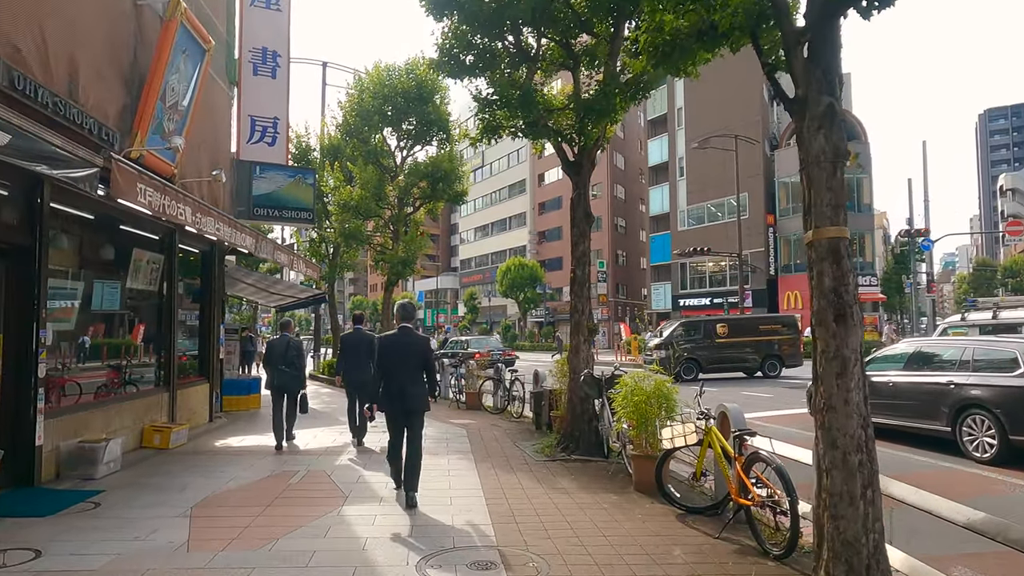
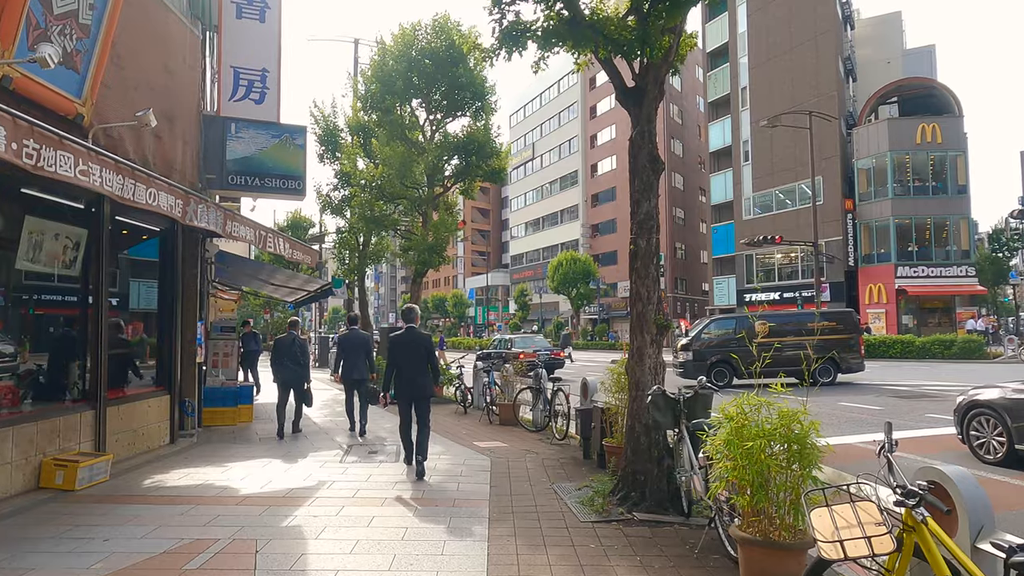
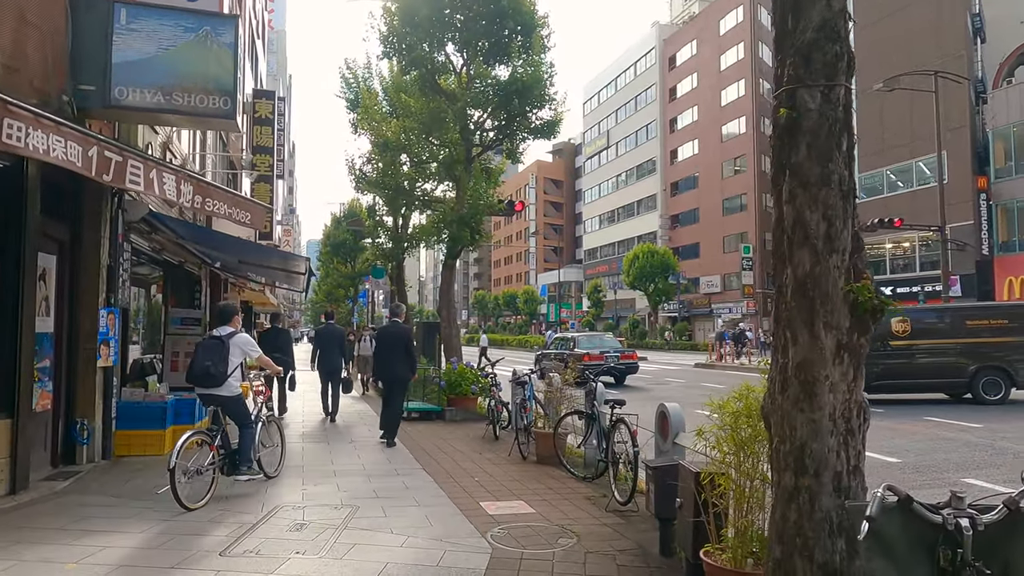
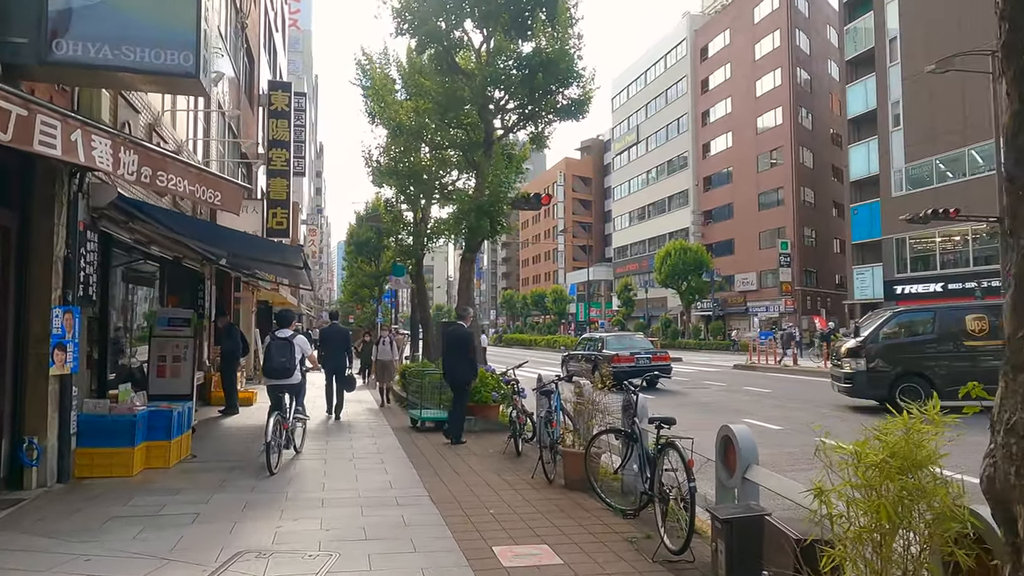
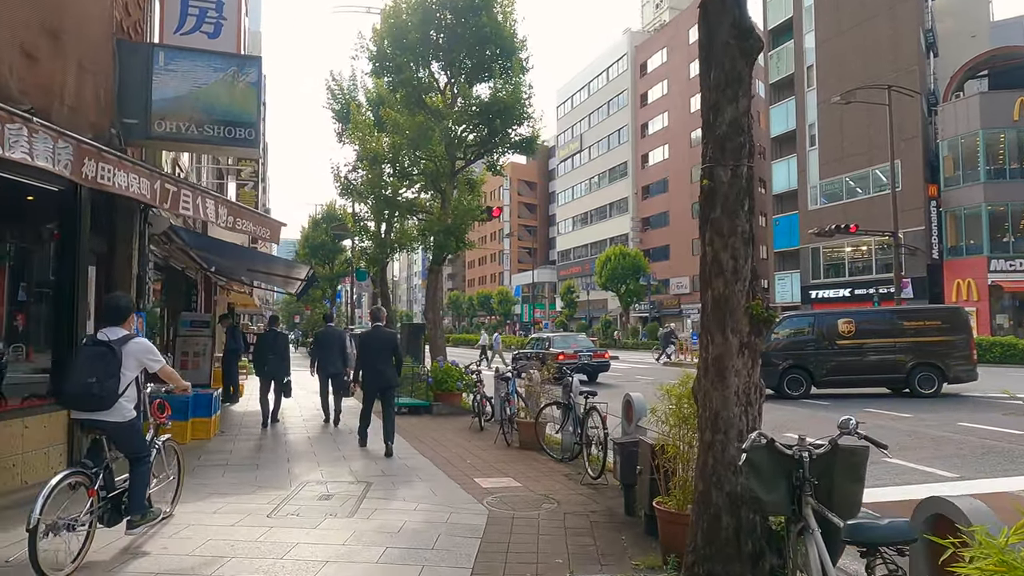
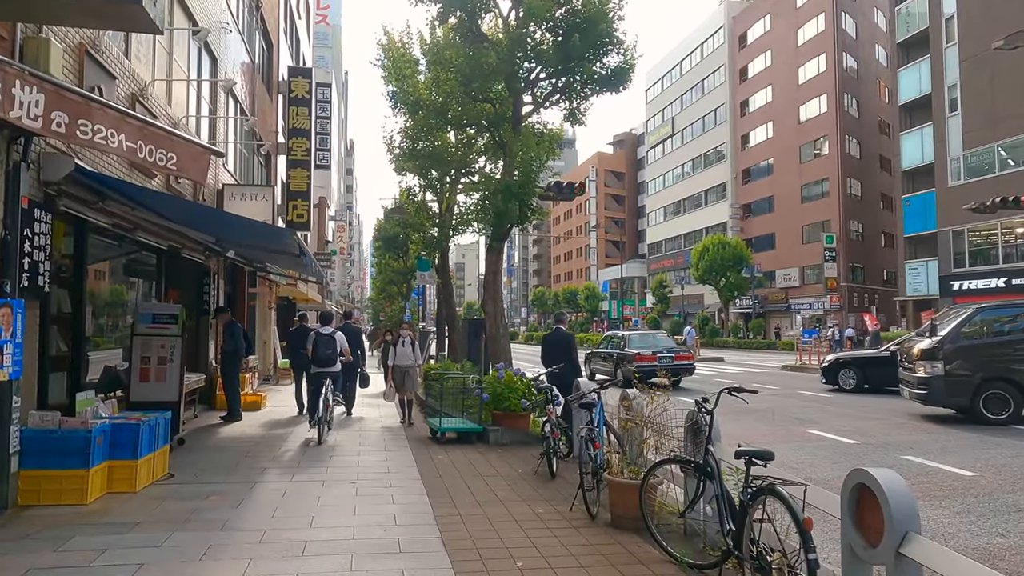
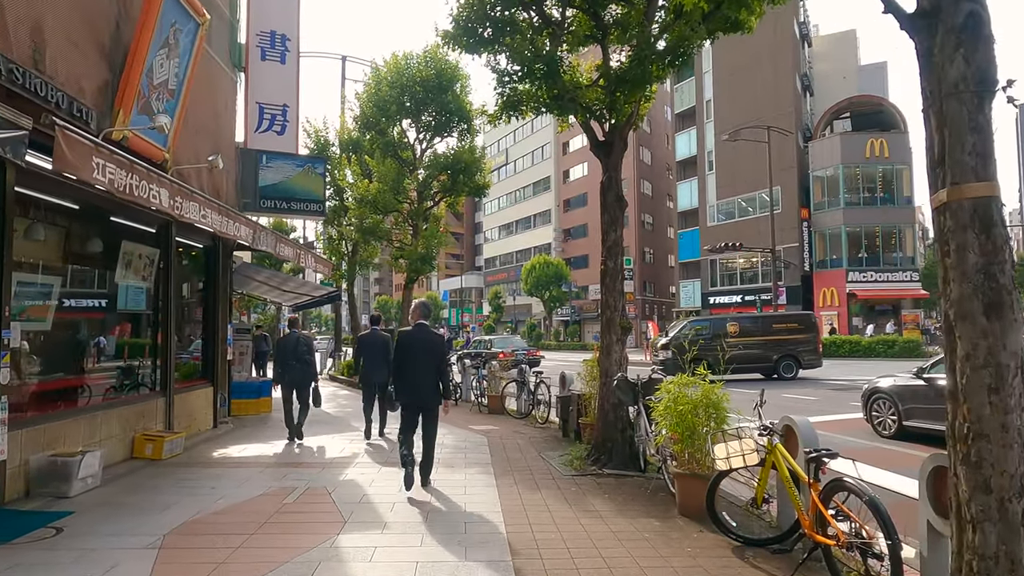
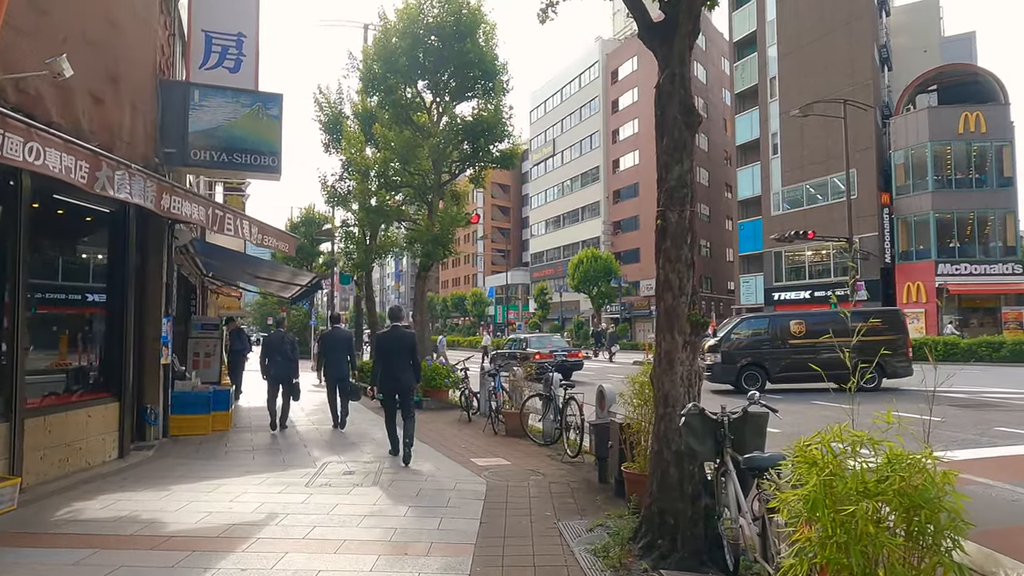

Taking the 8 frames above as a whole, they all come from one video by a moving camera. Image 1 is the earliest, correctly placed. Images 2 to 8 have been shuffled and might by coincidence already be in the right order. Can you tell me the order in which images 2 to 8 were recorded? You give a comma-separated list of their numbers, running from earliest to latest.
7, 2, 8, 5, 3, 4, 6
